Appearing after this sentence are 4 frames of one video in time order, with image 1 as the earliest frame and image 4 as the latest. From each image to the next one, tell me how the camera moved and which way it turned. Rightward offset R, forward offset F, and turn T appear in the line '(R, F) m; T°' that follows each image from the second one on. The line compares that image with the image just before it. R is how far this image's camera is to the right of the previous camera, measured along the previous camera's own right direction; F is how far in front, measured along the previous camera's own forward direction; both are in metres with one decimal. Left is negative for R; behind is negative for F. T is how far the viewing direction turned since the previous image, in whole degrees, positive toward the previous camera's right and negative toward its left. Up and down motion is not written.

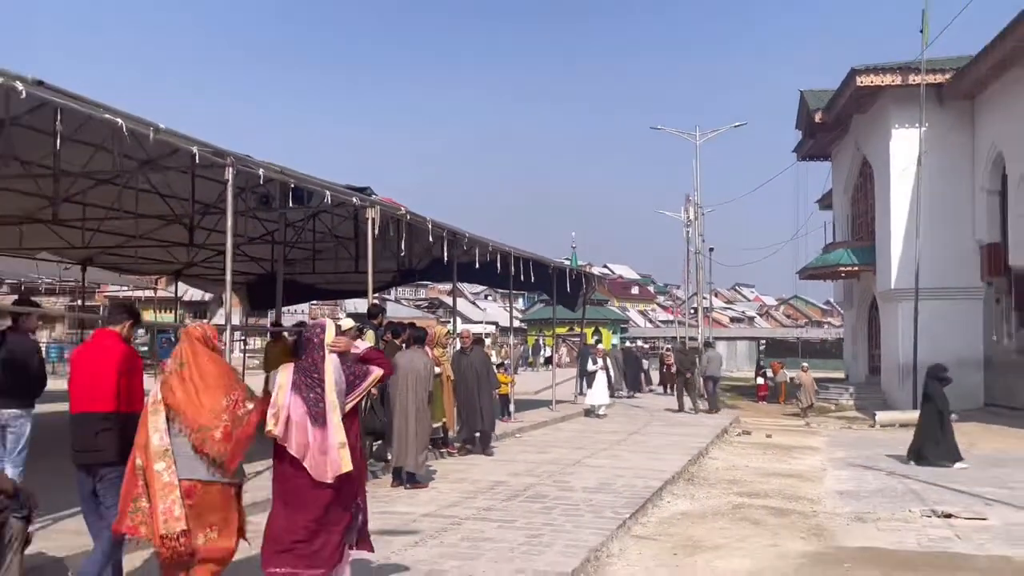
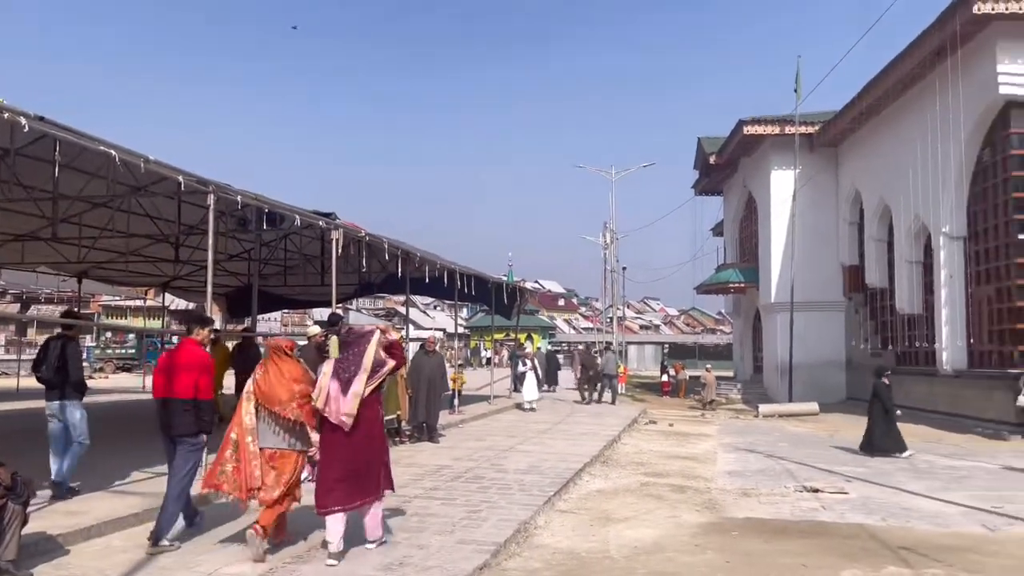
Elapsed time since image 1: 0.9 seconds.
(+0.1, -2.1) m; +3°
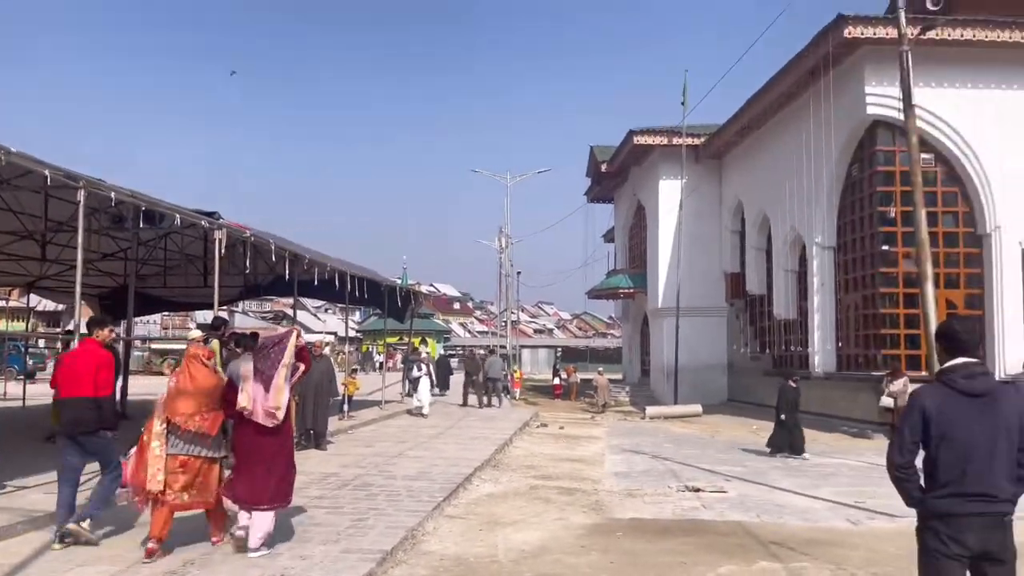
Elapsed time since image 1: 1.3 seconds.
(+0.1, 0.0) m; +7°
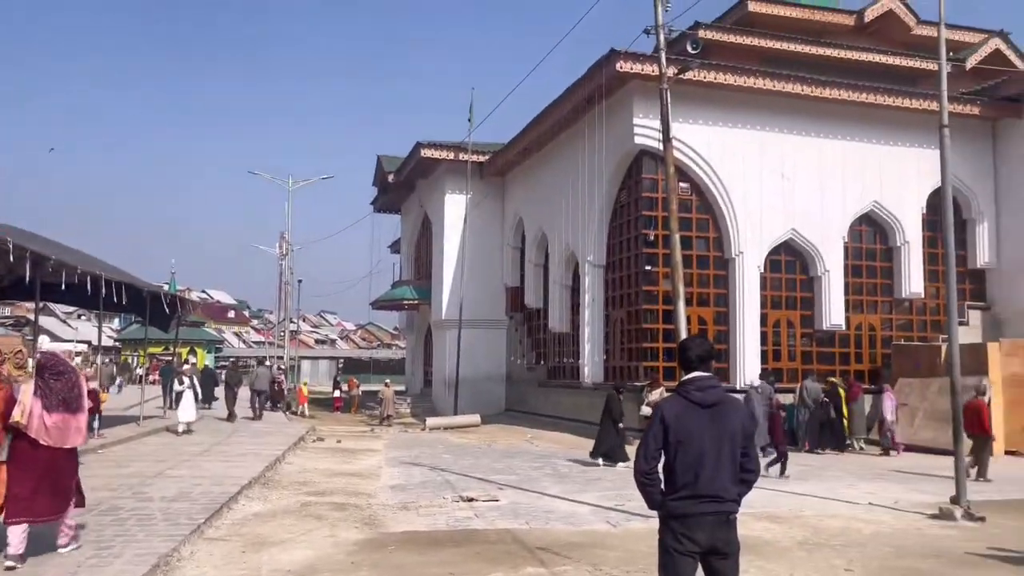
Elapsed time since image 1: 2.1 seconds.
(+0.1, 0.0) m; +15°
